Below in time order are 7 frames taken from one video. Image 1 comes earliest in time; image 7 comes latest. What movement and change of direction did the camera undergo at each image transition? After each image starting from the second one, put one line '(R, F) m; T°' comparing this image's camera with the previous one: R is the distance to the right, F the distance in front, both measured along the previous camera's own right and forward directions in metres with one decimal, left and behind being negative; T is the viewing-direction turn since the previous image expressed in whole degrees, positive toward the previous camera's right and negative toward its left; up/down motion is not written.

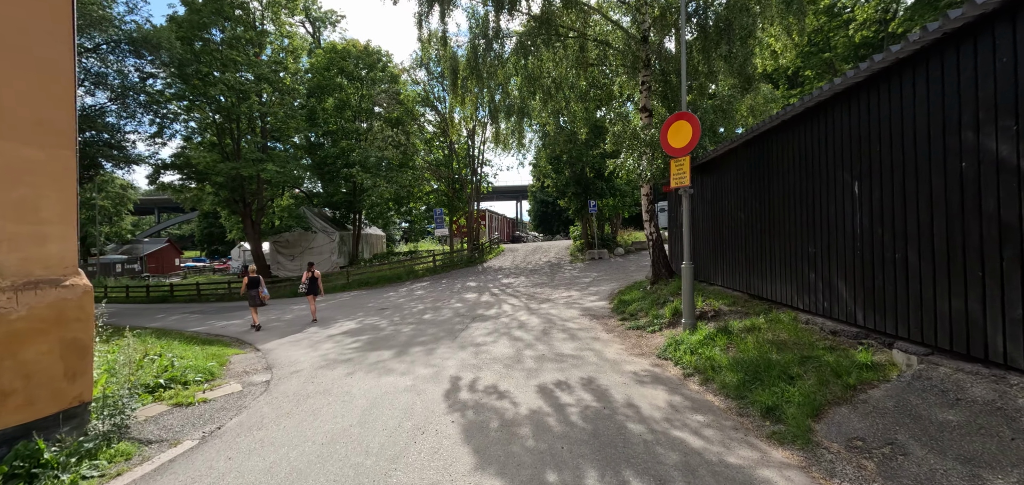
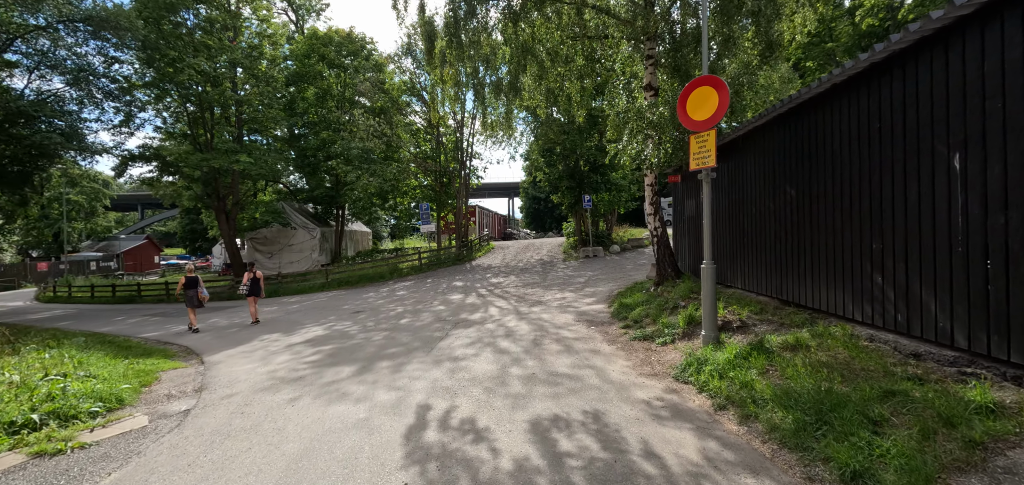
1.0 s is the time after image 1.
(+0.1, +1.2) m; +1°
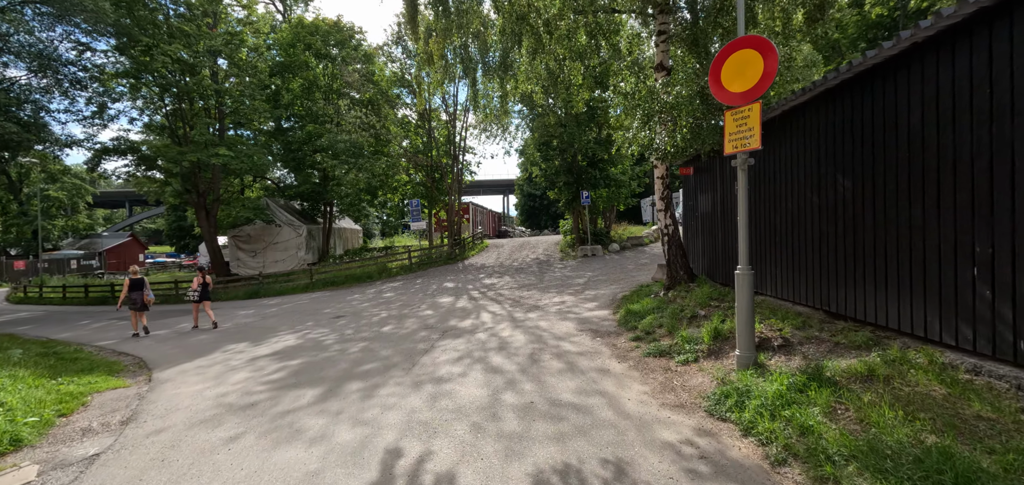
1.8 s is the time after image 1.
(0.0, +1.0) m; +1°
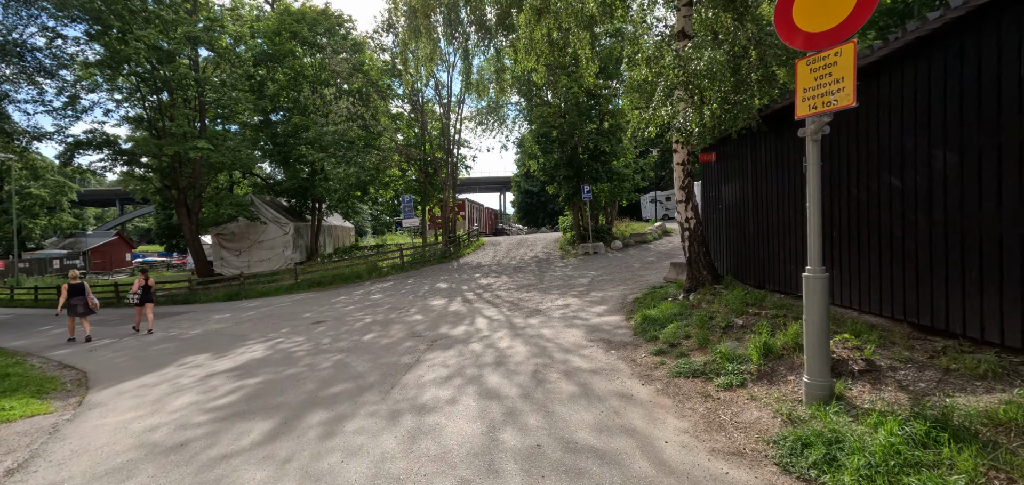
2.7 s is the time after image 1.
(0.0, +1.1) m; 0°
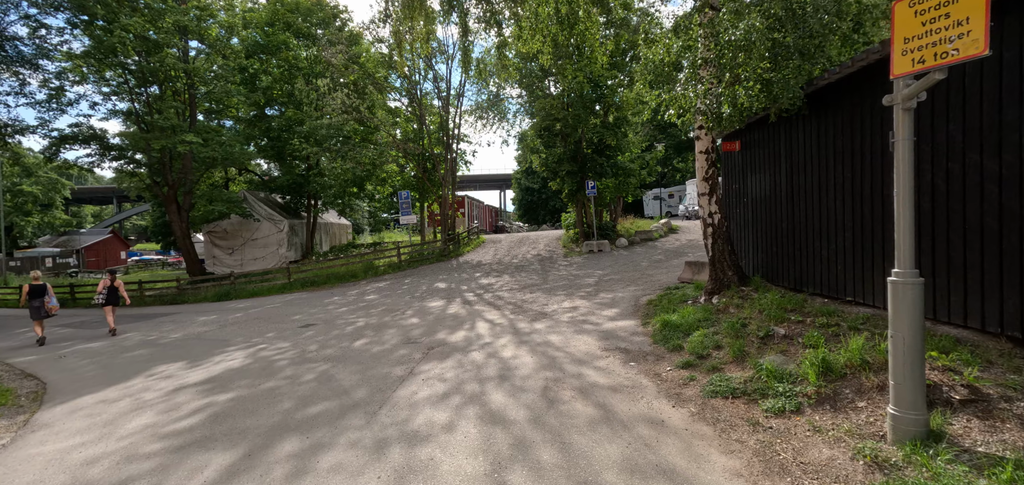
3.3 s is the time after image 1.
(-0.1, +0.7) m; 0°
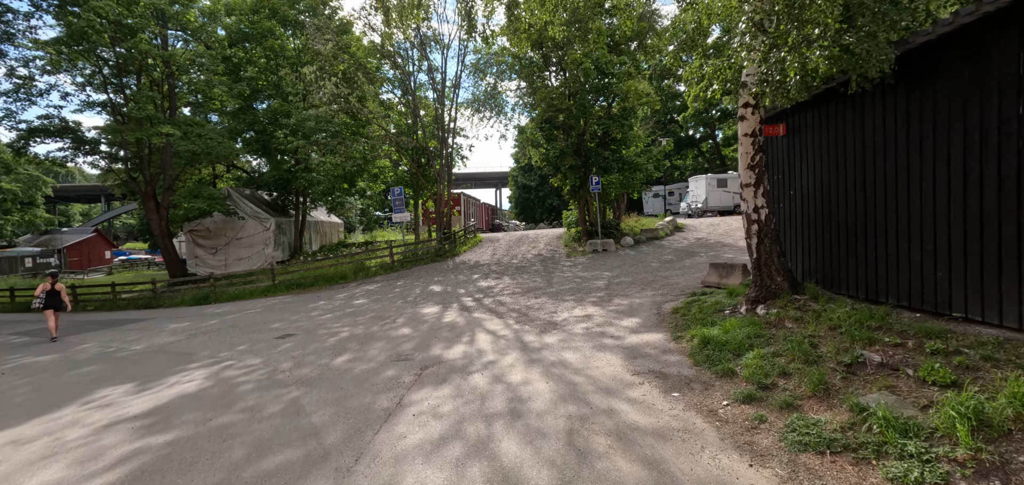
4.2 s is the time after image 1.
(-0.2, +1.1) m; +1°
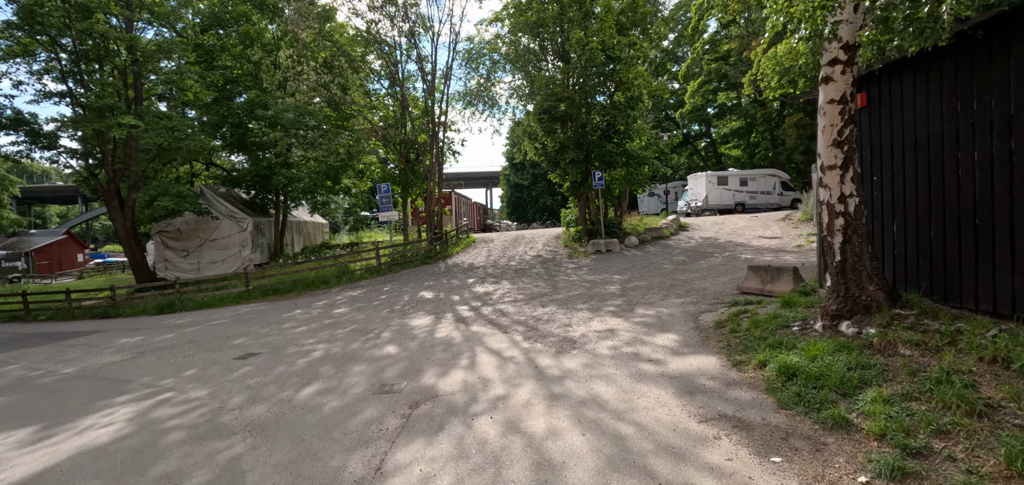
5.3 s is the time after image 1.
(-0.3, +1.3) m; +1°
